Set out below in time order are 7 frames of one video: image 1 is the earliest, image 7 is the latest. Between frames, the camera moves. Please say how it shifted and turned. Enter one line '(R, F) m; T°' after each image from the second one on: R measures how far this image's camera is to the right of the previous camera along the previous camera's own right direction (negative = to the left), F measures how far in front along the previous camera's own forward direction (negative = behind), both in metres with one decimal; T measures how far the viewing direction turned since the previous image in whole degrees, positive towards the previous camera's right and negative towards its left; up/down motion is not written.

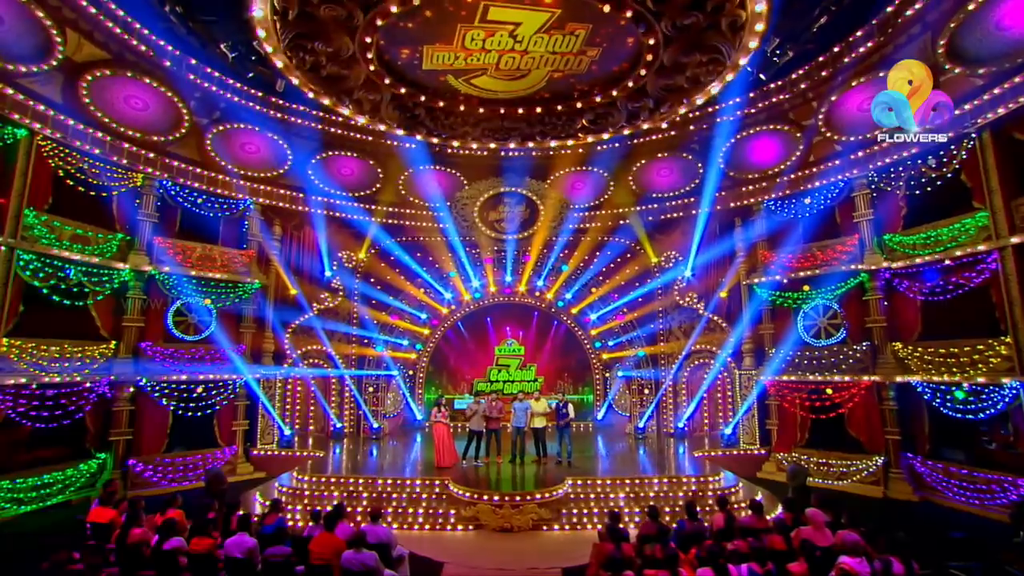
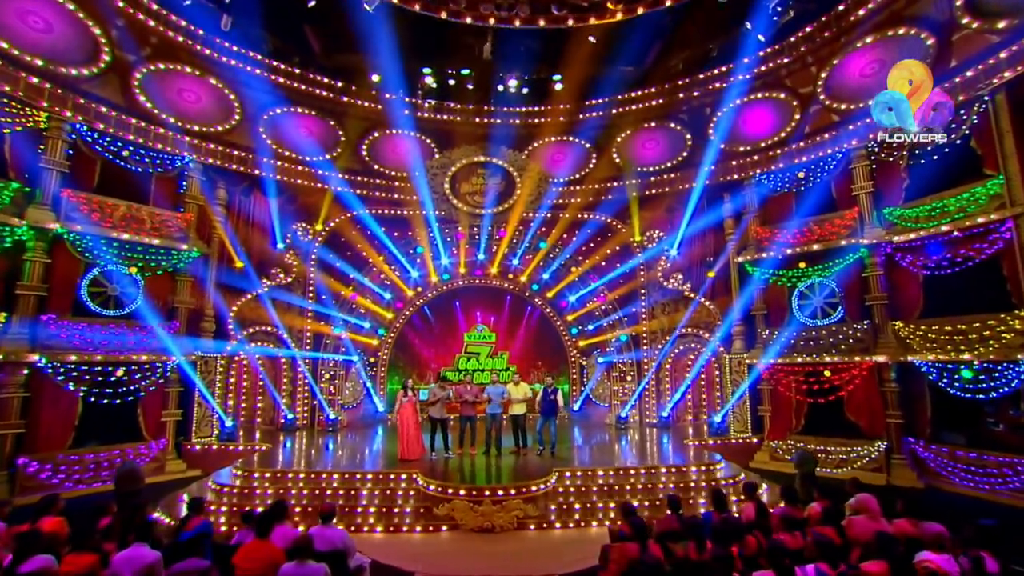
(-0.3, +1.1) m; +4°
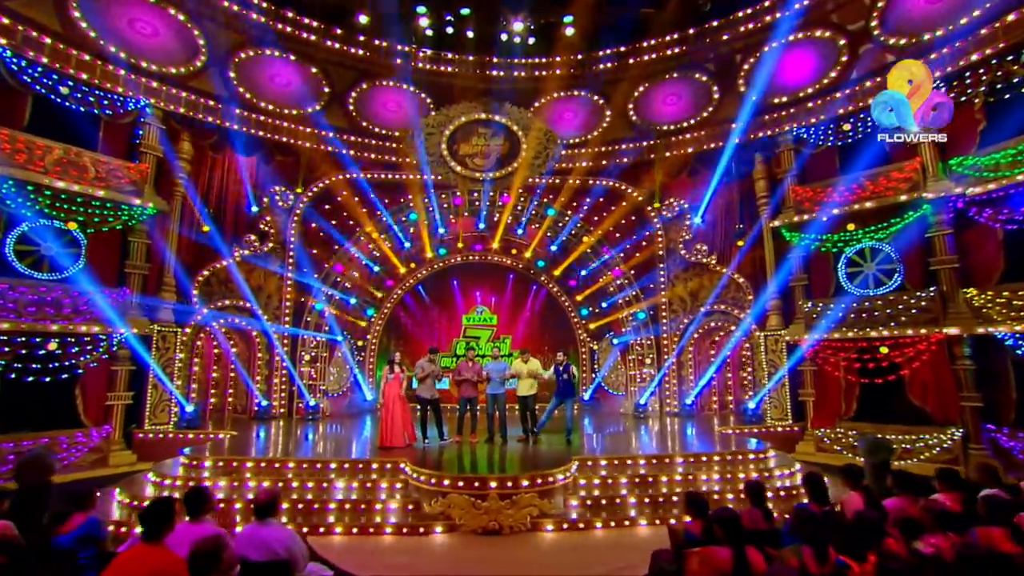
(-0.1, +1.4) m; 0°
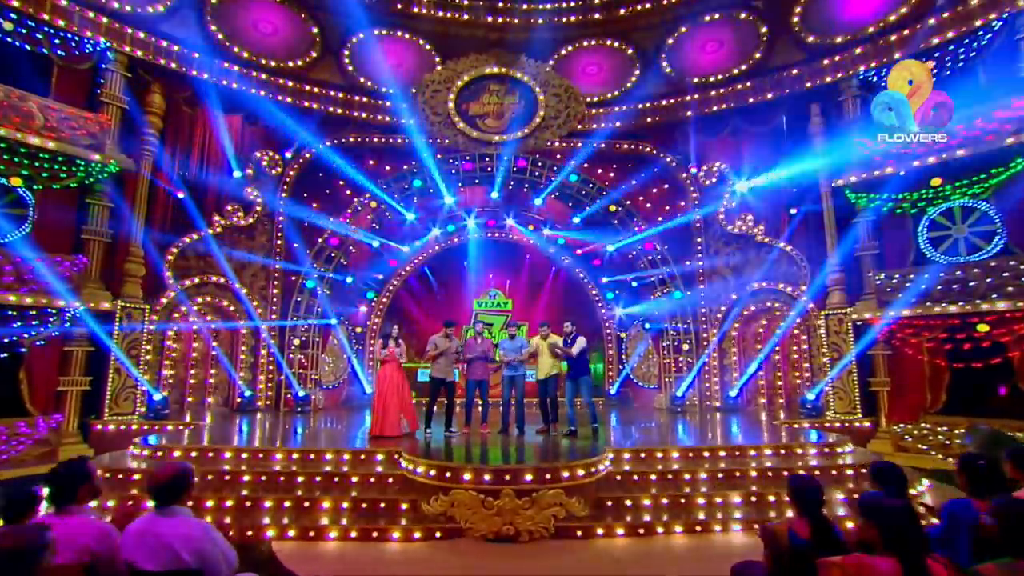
(0.0, +1.3) m; -2°
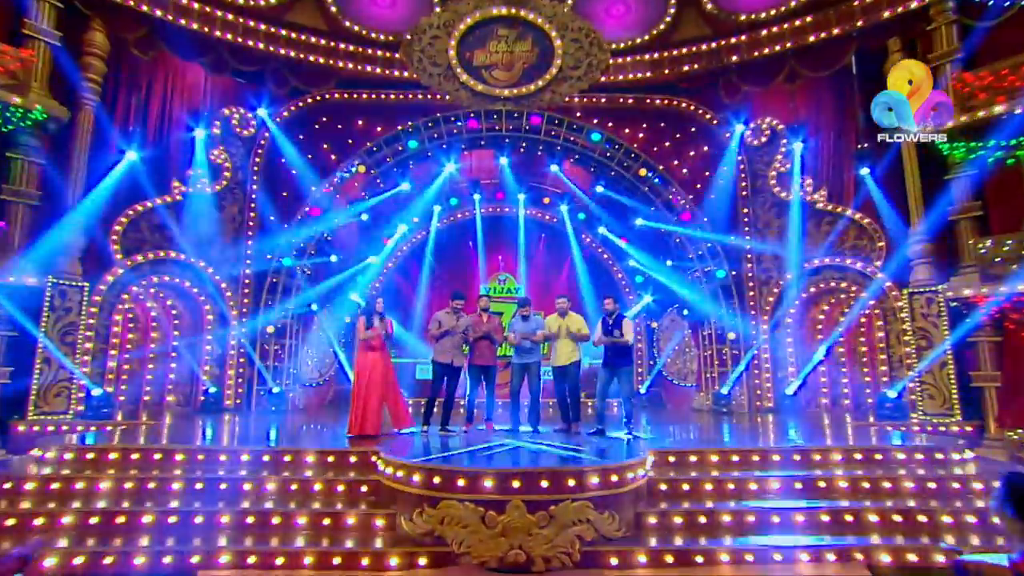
(+0.1, +1.5) m; -2°
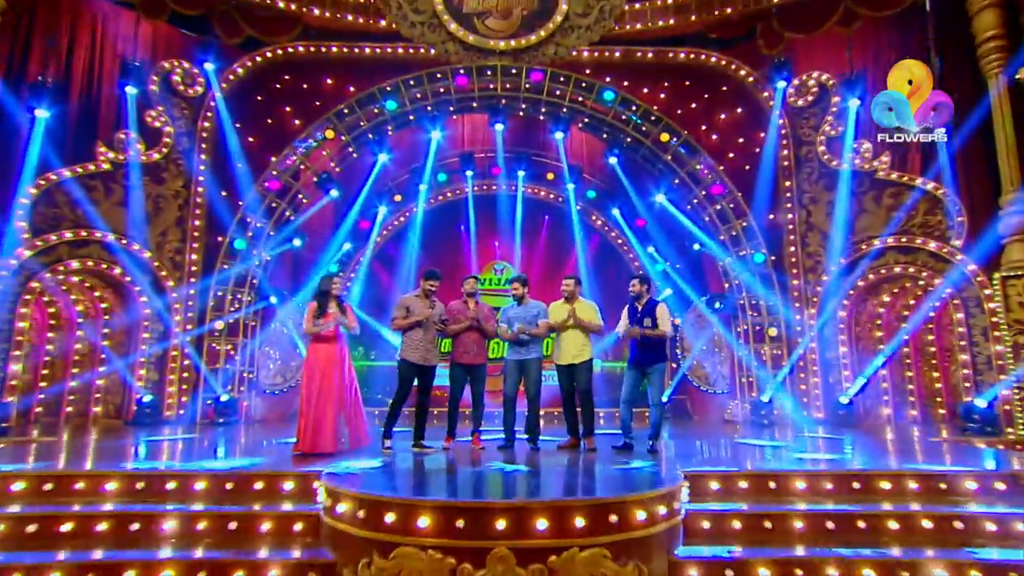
(+0.2, +1.4) m; -1°
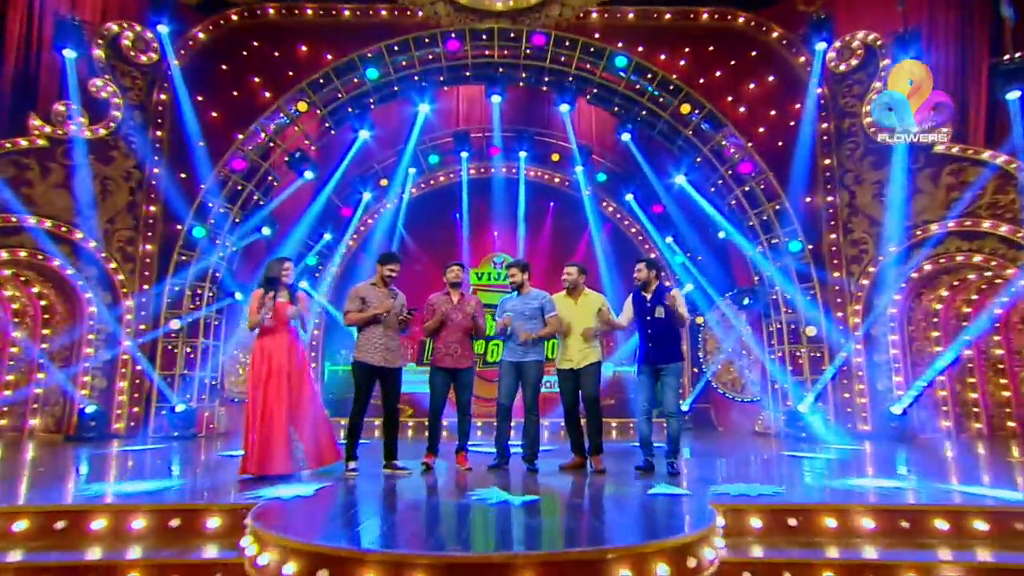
(+0.2, +0.9) m; -1°
